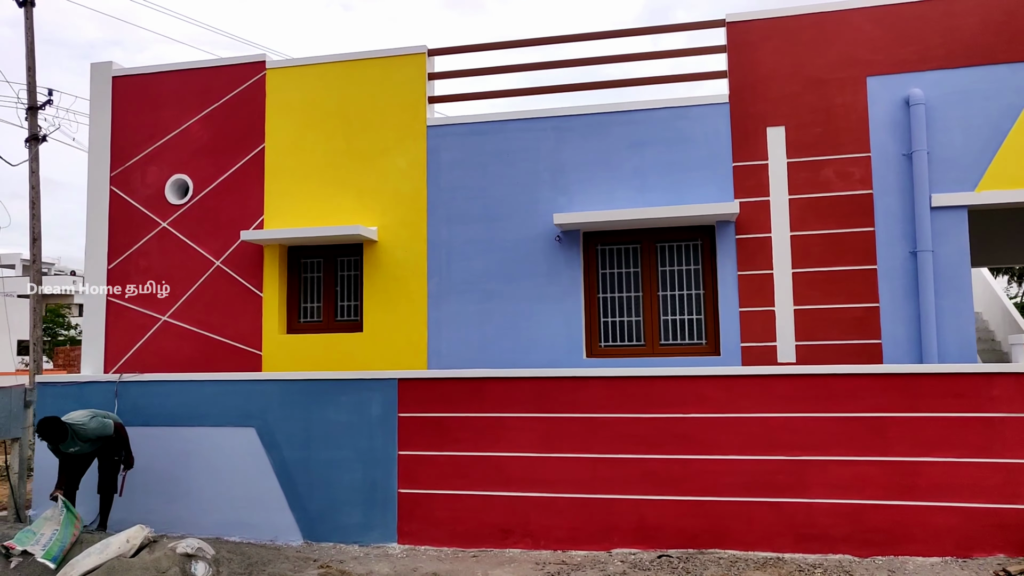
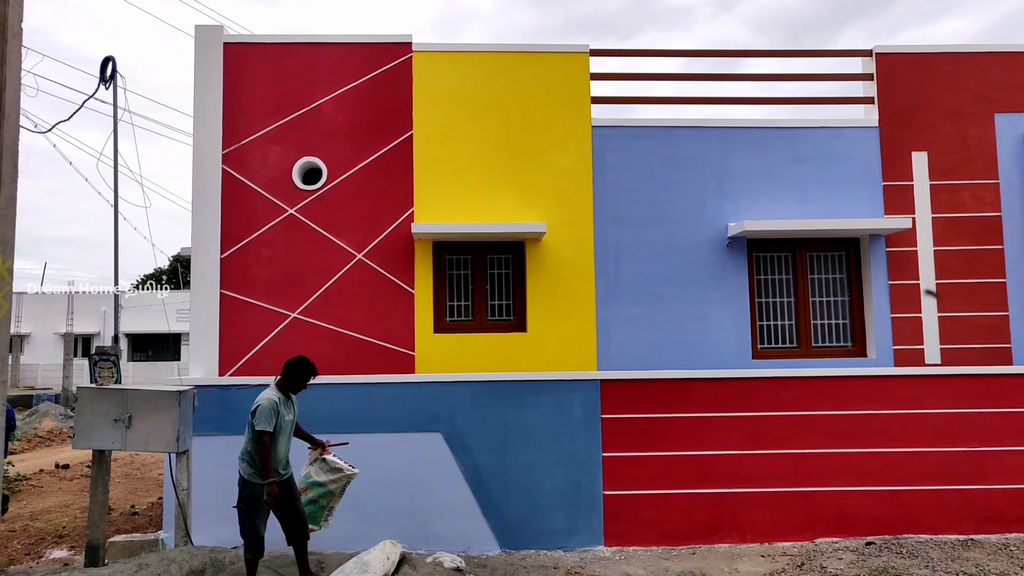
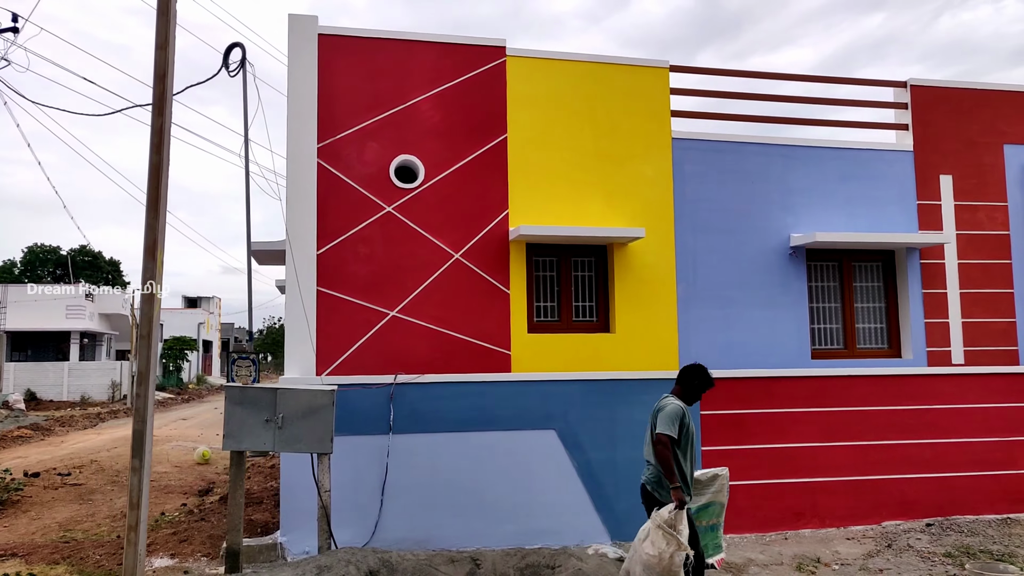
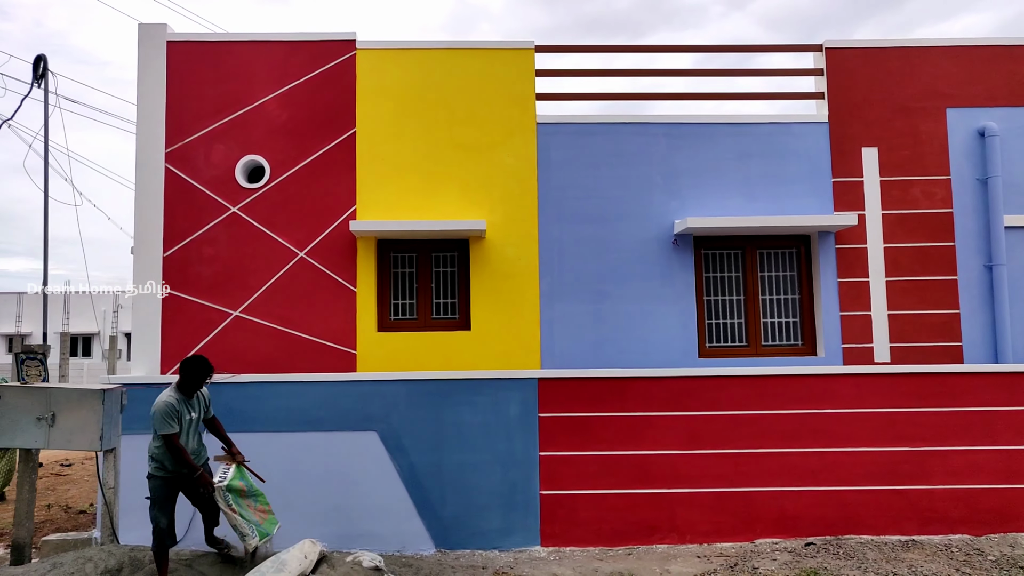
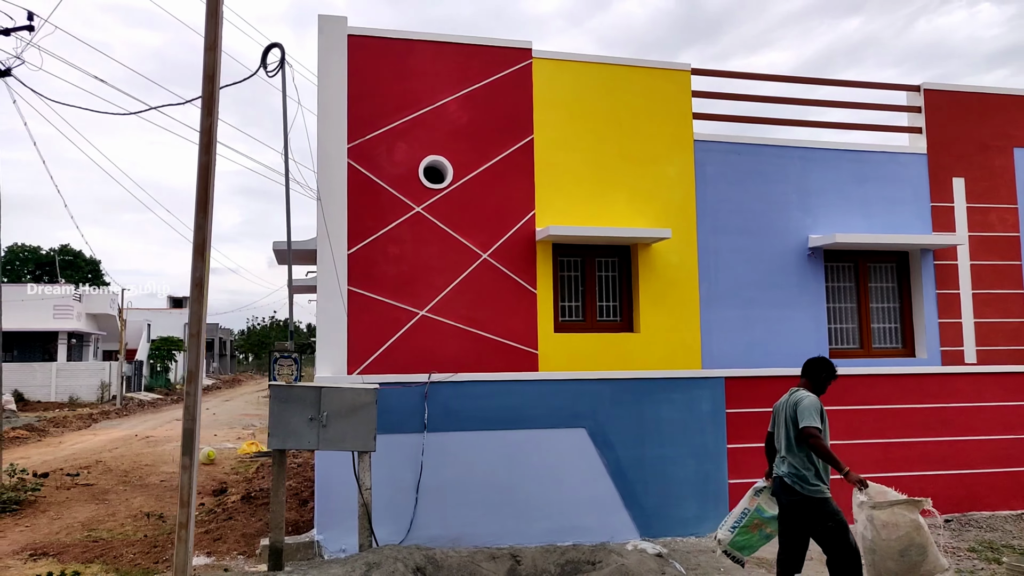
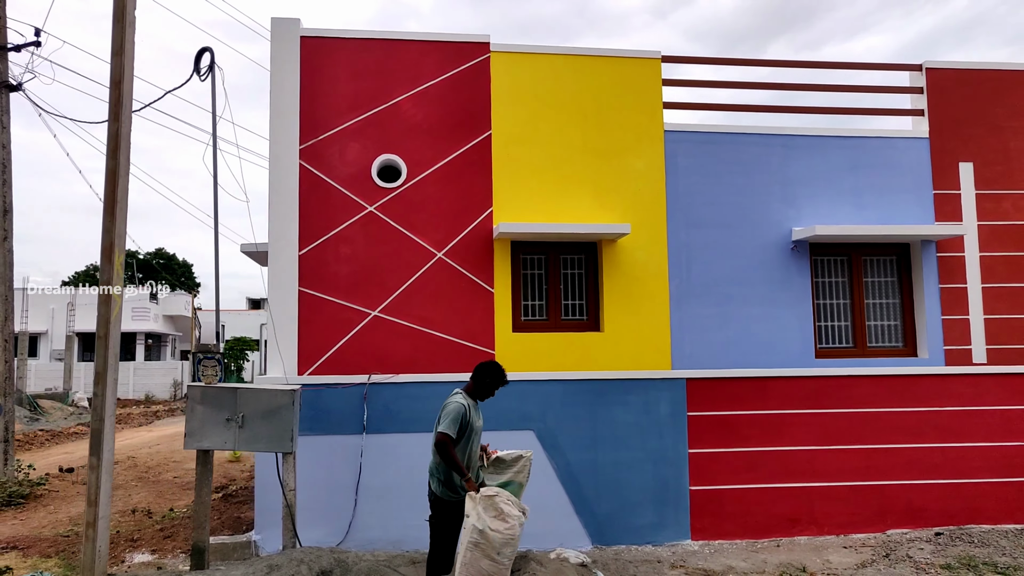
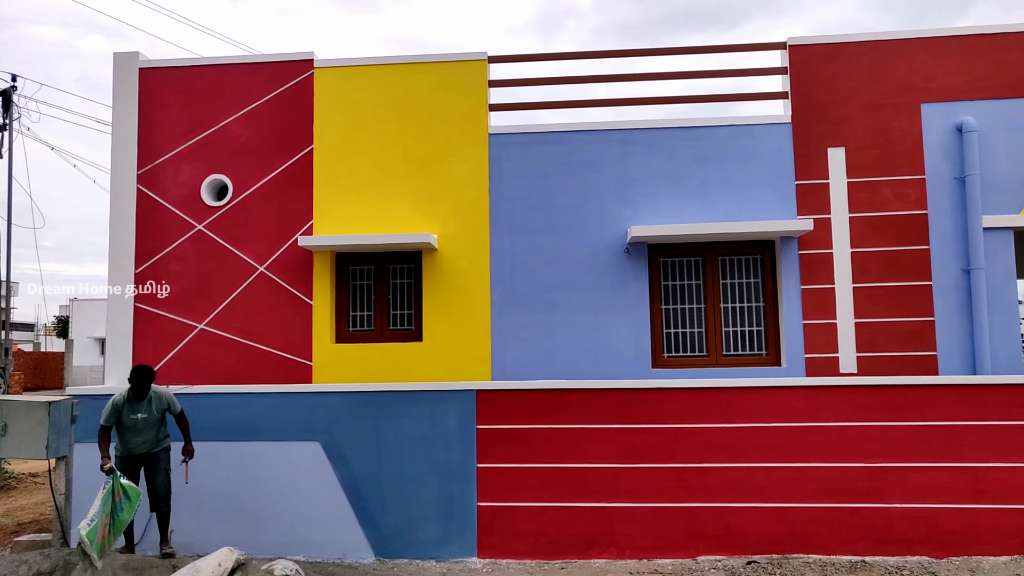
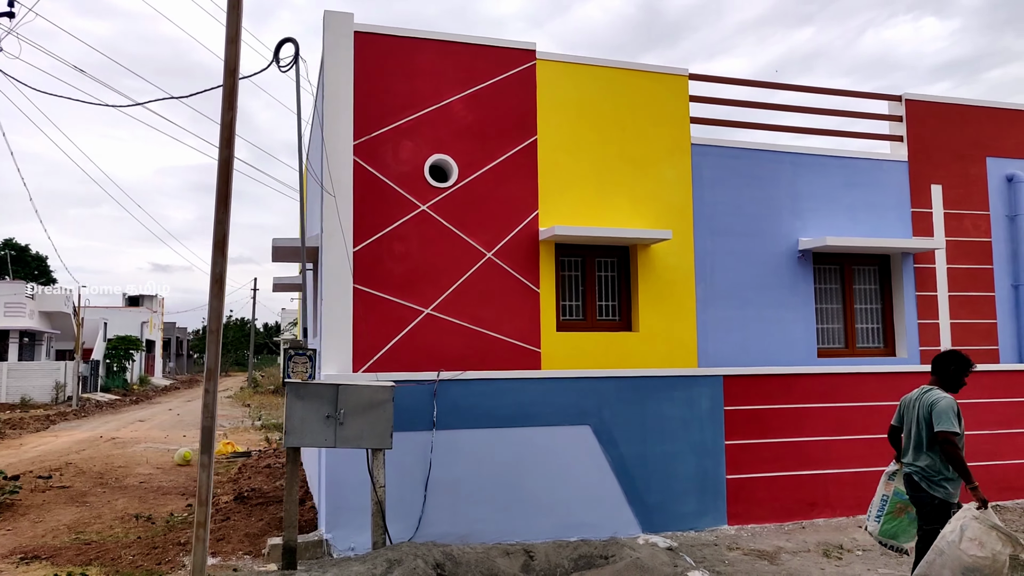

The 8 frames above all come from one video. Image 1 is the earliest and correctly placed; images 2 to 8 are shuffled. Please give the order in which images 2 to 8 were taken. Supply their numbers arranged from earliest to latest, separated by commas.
7, 4, 2, 6, 3, 5, 8
